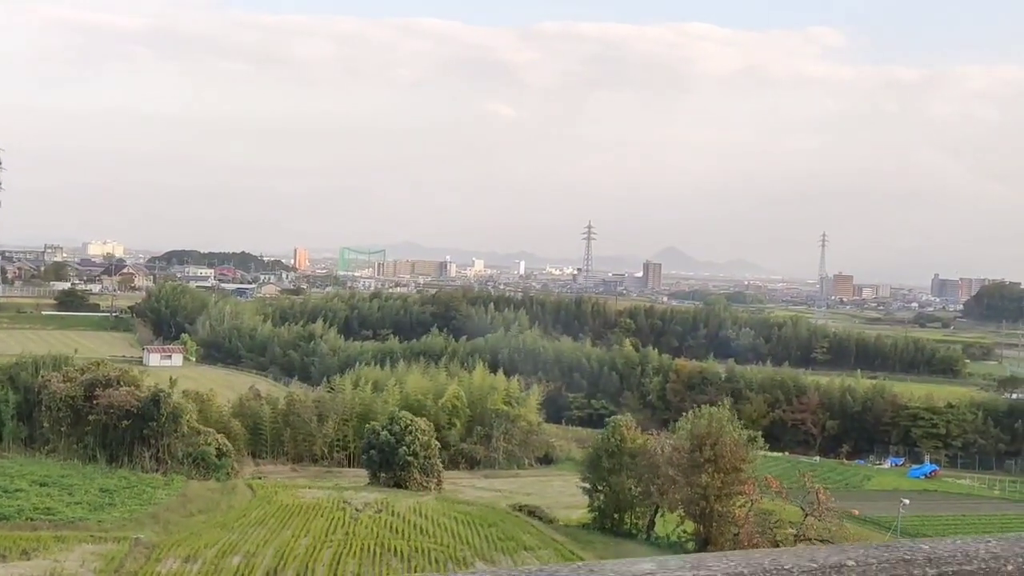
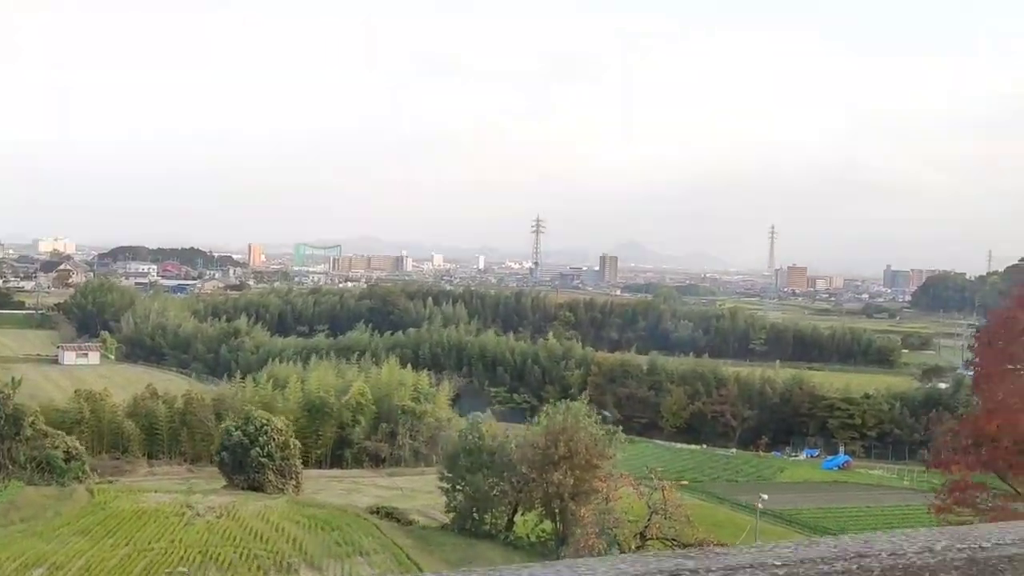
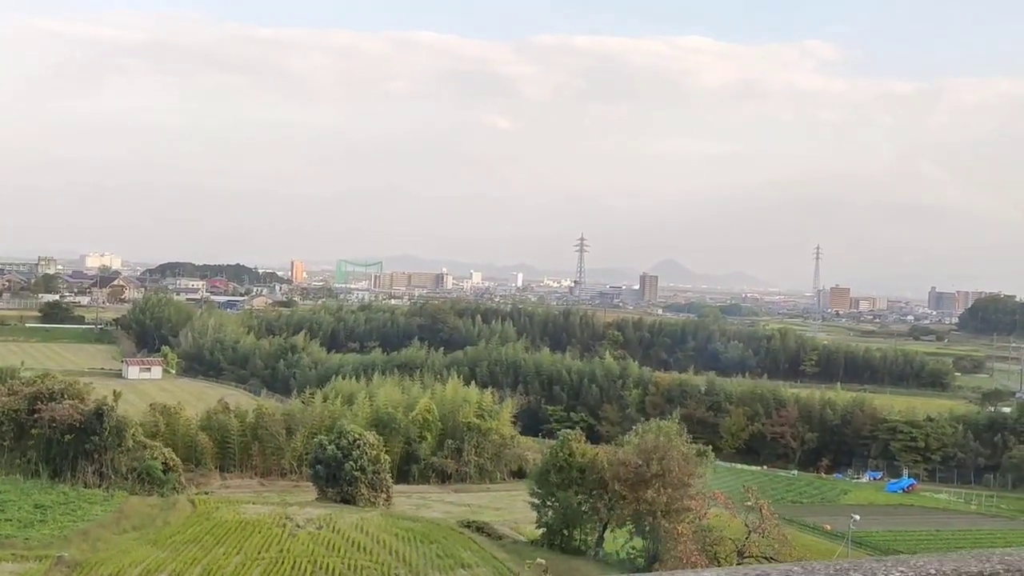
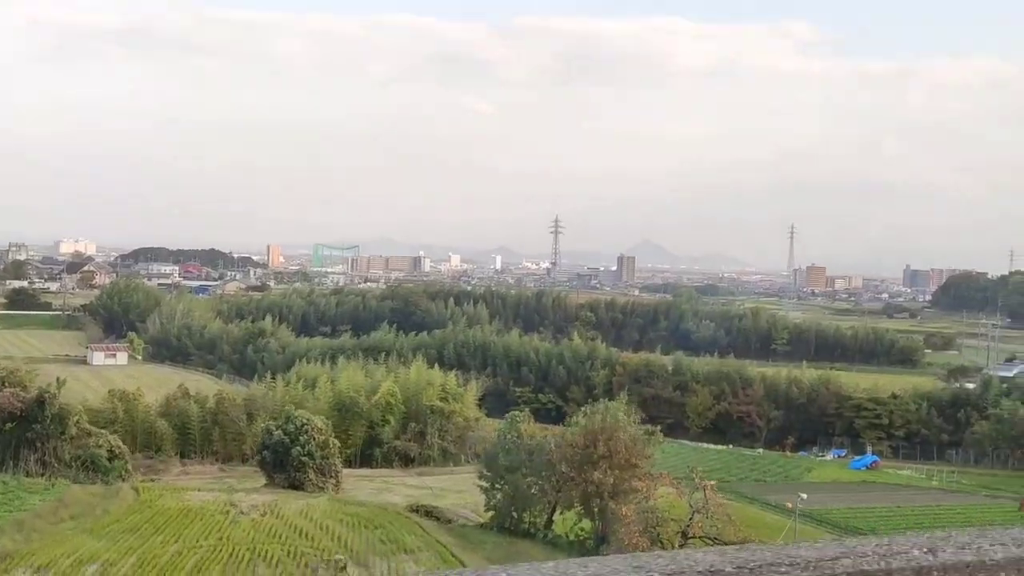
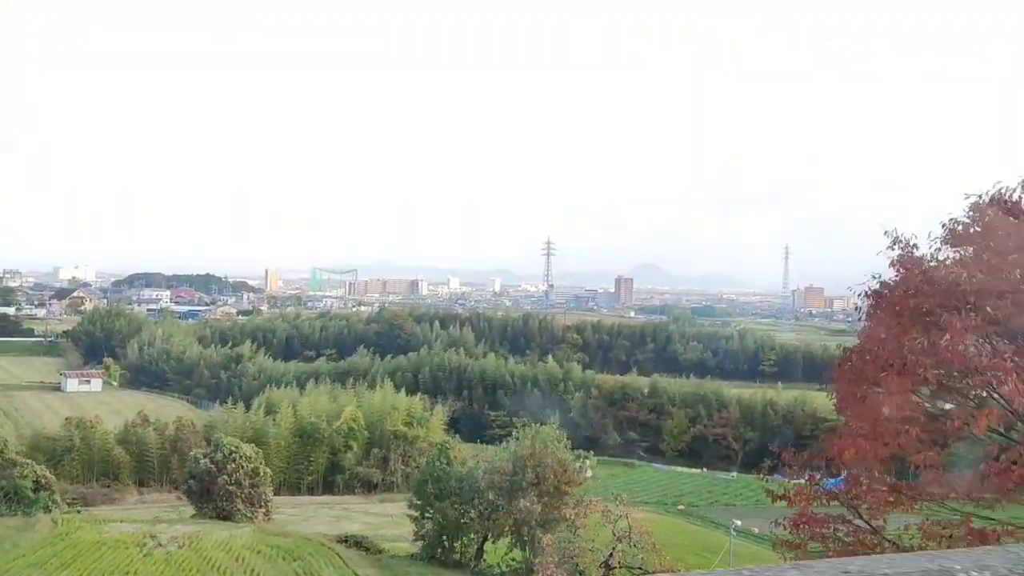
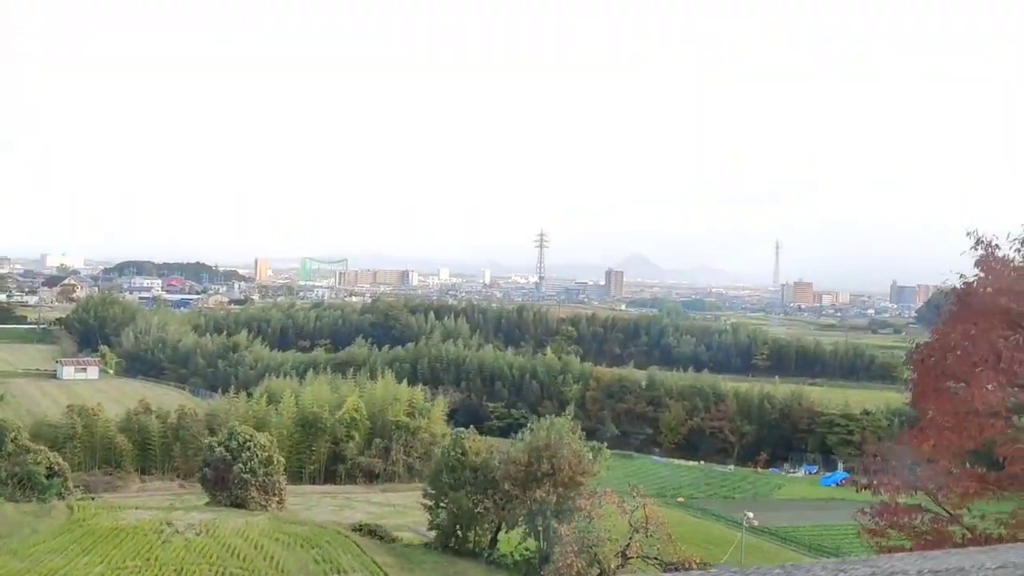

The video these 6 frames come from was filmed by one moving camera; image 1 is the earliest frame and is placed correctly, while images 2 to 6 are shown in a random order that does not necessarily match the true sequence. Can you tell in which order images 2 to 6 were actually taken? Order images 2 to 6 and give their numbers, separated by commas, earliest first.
3, 4, 2, 6, 5
